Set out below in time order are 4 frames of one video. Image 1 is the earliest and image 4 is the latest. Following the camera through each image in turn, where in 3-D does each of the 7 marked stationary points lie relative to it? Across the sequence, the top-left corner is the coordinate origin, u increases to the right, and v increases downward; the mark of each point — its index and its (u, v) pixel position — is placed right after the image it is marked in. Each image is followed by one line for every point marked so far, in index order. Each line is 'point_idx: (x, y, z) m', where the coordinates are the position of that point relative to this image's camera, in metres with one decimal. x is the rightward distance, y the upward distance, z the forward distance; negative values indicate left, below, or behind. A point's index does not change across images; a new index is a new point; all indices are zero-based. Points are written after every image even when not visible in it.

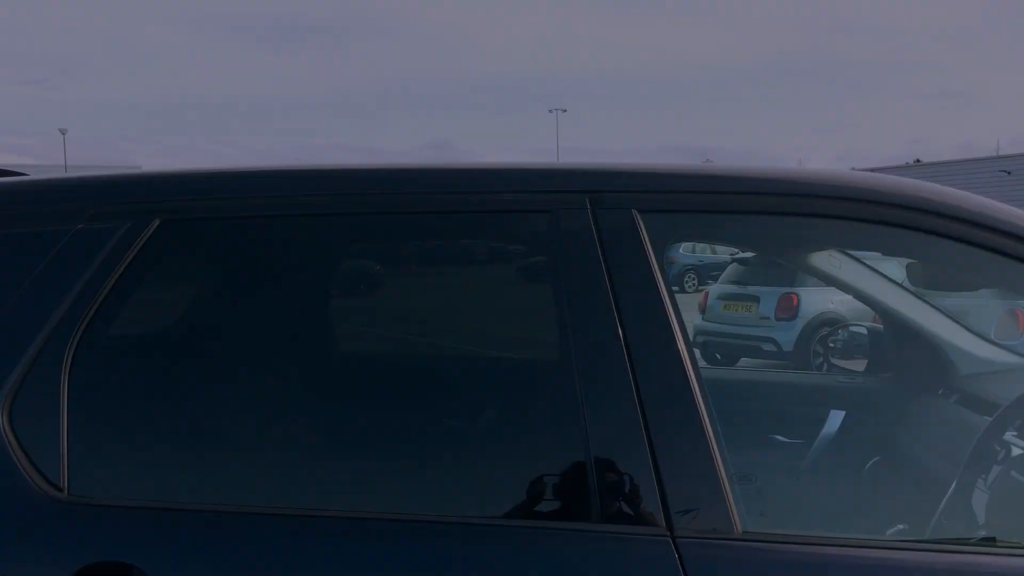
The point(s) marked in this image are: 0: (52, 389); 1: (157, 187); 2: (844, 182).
0: (-0.7, -0.1, +1.3) m
1: (-0.6, +0.2, +1.5) m
2: (+0.6, +0.2, +1.4) m
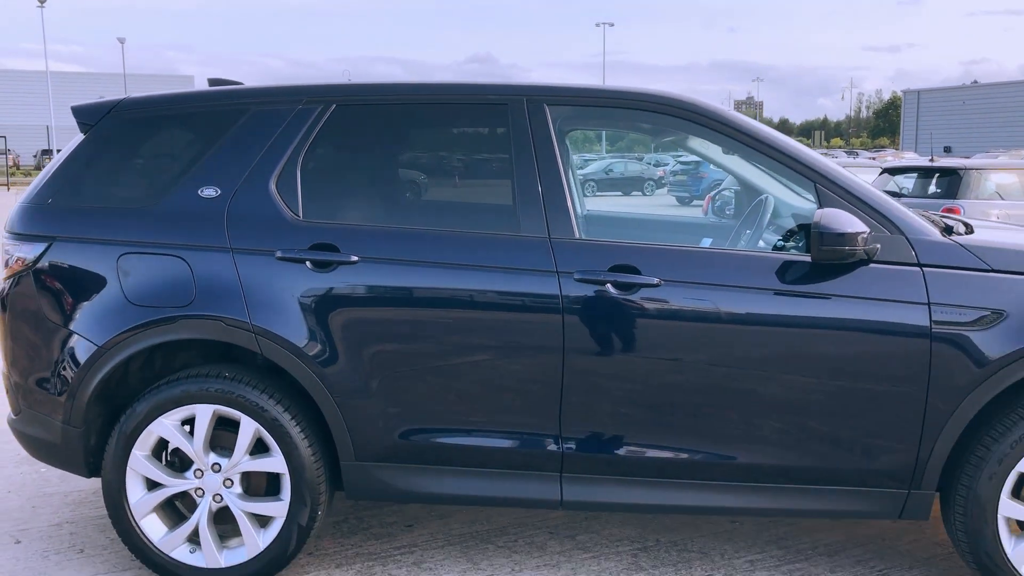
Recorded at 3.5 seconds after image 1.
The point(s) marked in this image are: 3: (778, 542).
0: (-0.7, +0.4, +3.0) m
1: (-0.6, +0.7, +3.1) m
2: (+0.5, +0.6, +3.0) m
3: (+0.9, -0.9, +3.2) m
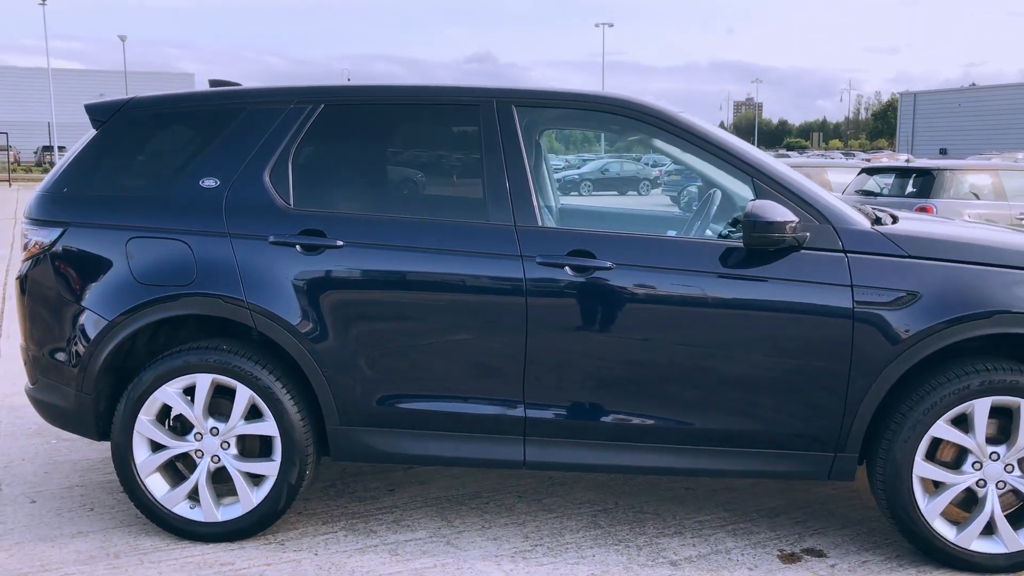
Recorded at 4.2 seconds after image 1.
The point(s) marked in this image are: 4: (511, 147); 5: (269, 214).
0: (-0.8, +0.4, +3.3) m
1: (-0.7, +0.7, +3.4) m
2: (+0.4, +0.7, +3.3) m
3: (+0.8, -0.8, +3.6) m
4: (0.0, +0.5, +3.3) m
5: (-0.9, +0.3, +3.2) m
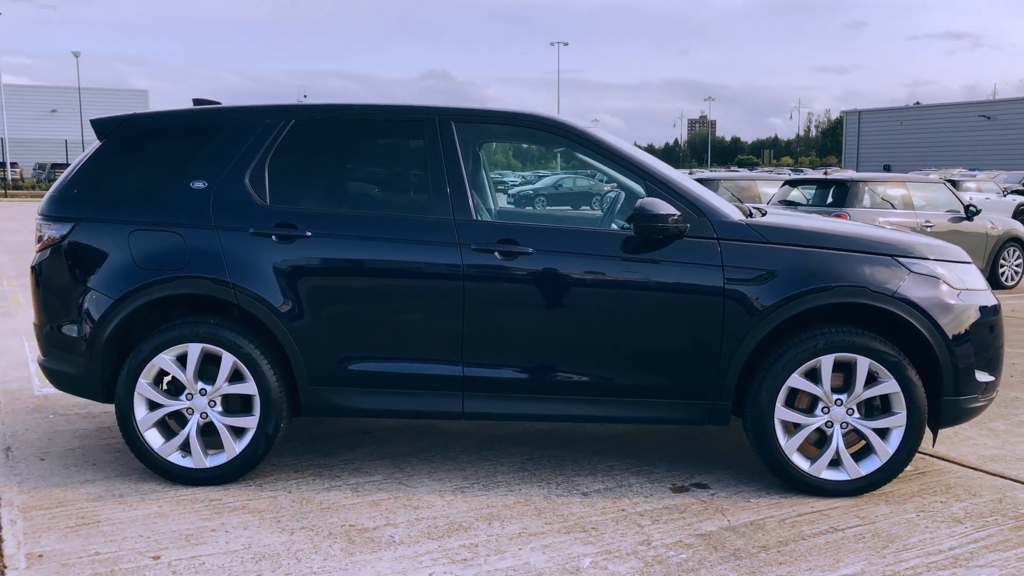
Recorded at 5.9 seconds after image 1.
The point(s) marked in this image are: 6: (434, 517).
0: (-1.1, +0.5, +4.0) m
1: (-1.0, +0.8, +4.1) m
2: (+0.1, +0.8, +4.0) m
3: (+0.6, -0.8, +4.3) m
4: (-0.3, +0.6, +4.0) m
5: (-1.1, +0.3, +3.9) m
6: (-0.3, -0.9, +3.5) m
